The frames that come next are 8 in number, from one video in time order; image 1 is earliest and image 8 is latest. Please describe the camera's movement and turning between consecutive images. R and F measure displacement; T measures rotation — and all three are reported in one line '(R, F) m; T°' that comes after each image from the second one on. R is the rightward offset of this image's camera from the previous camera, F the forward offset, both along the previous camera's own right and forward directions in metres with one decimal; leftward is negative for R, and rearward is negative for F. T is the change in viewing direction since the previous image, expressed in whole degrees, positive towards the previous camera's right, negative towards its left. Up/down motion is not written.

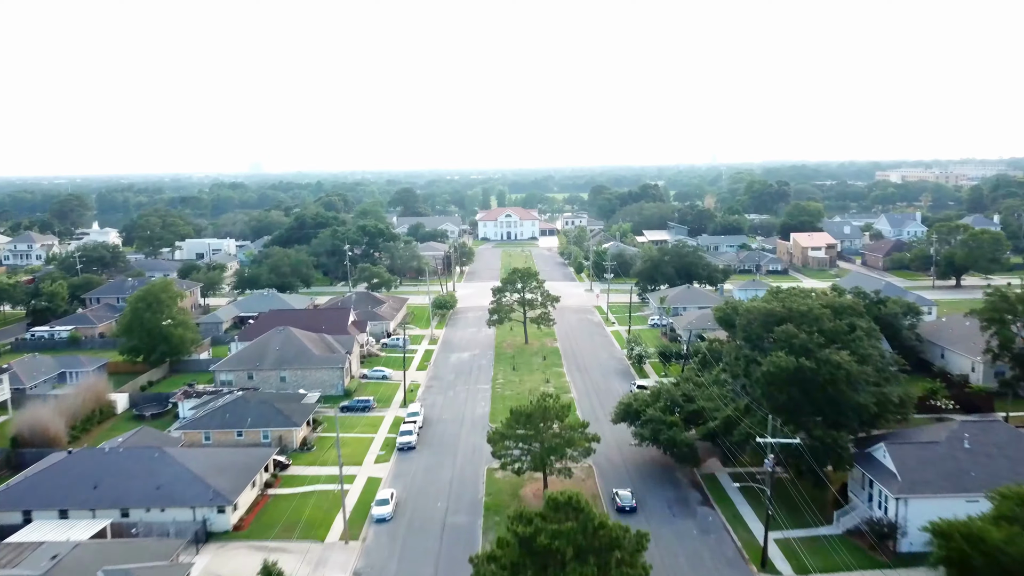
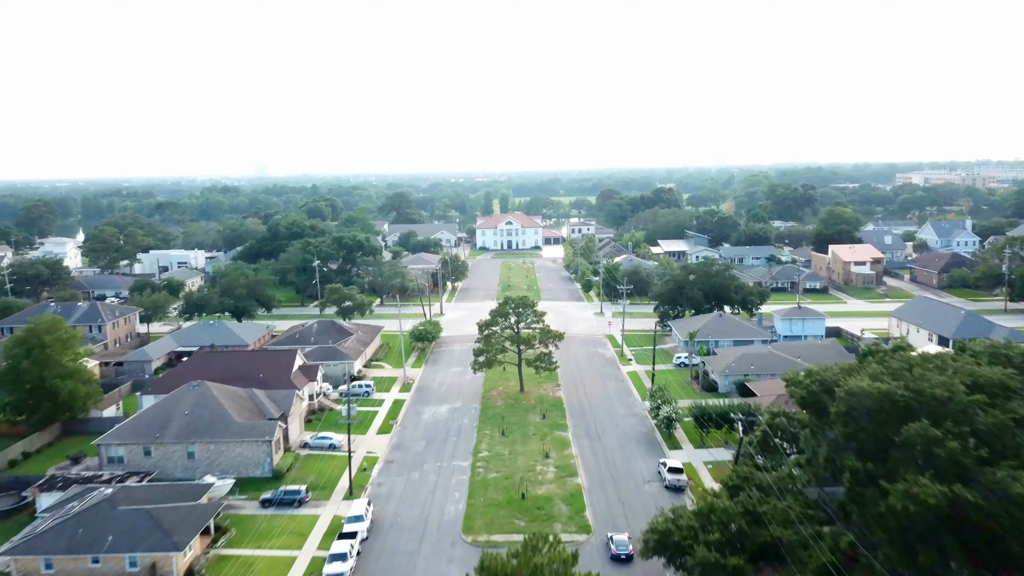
(+0.7, +8.5) m; -1°
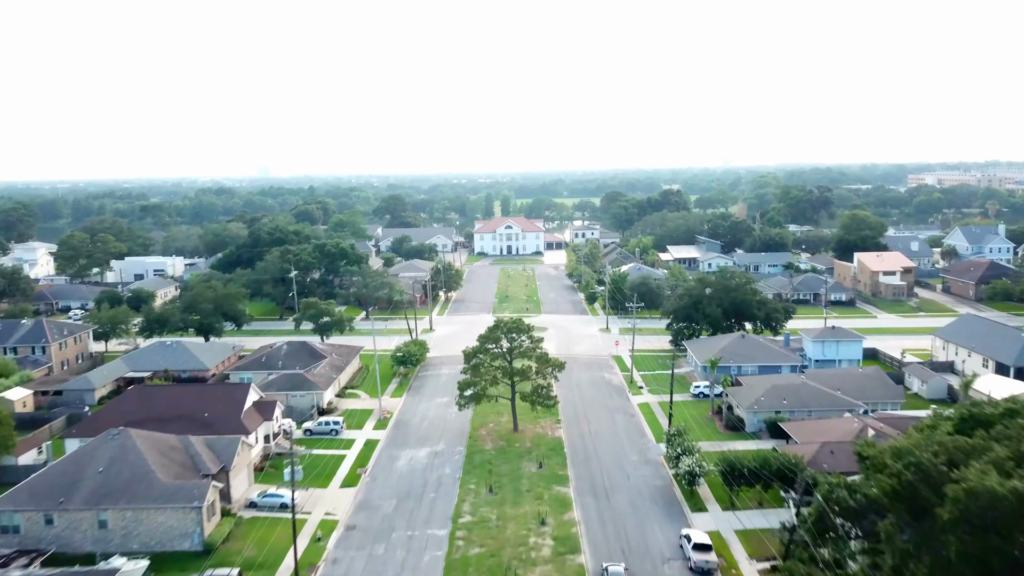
(+0.5, +4.7) m; 0°
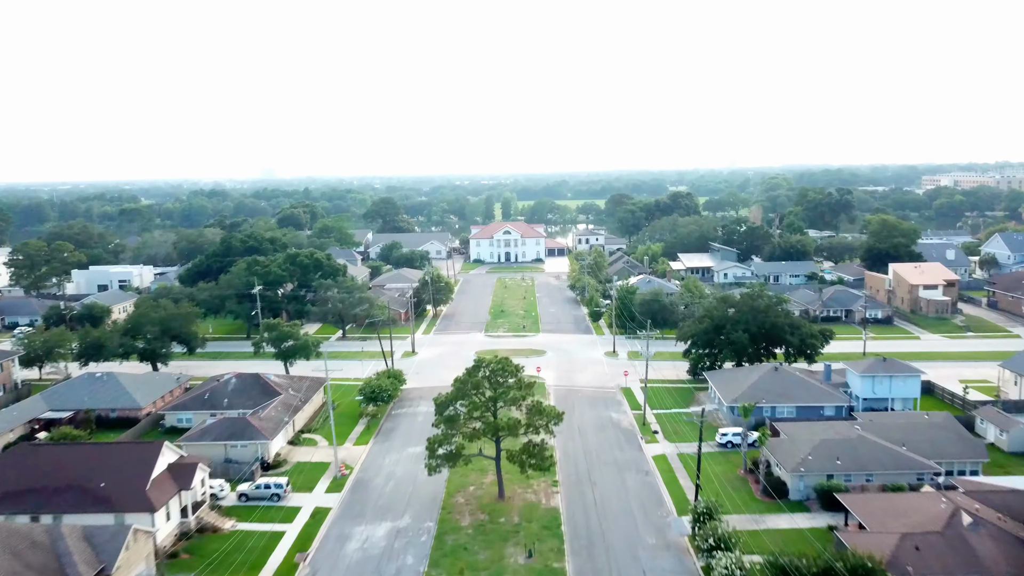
(+0.6, +5.7) m; 0°
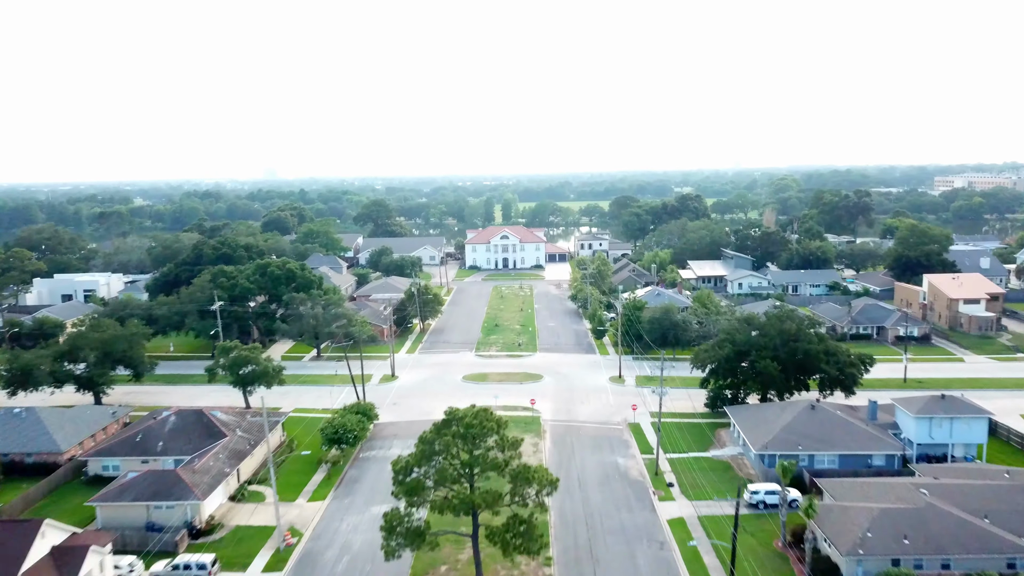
(+0.5, +4.7) m; 0°
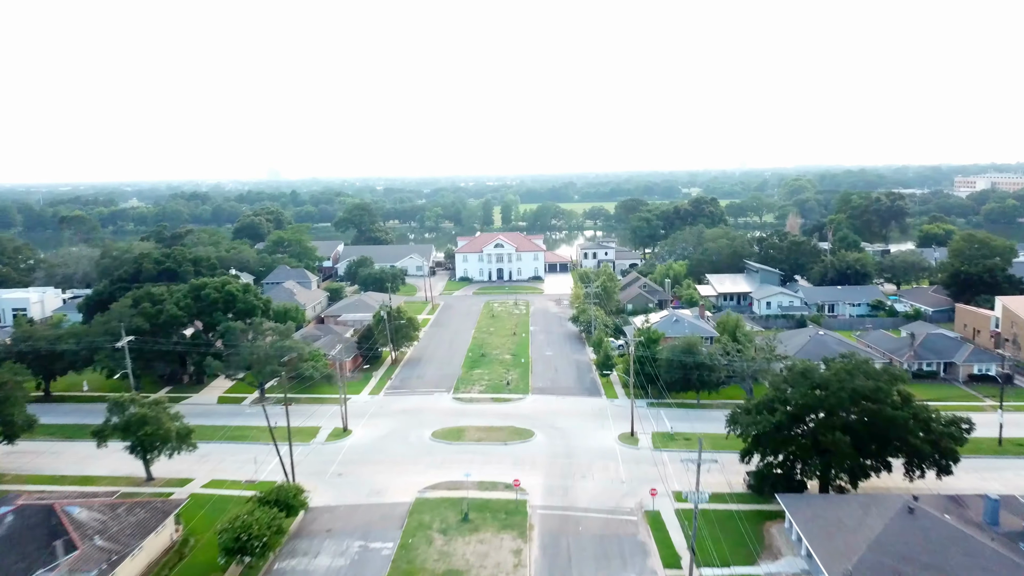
(+0.8, +7.5) m; 0°
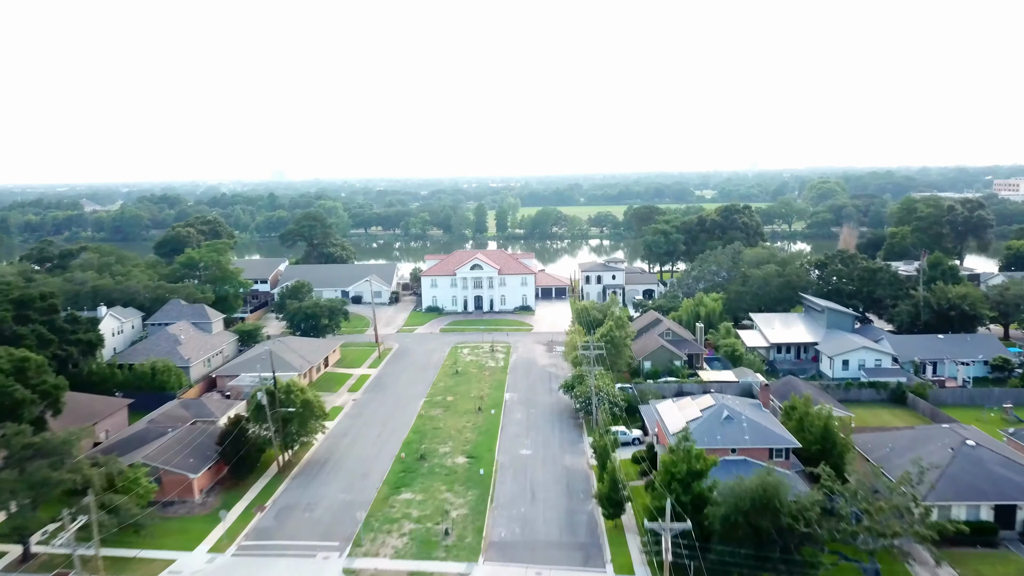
(+1.8, +14.2) m; -1°
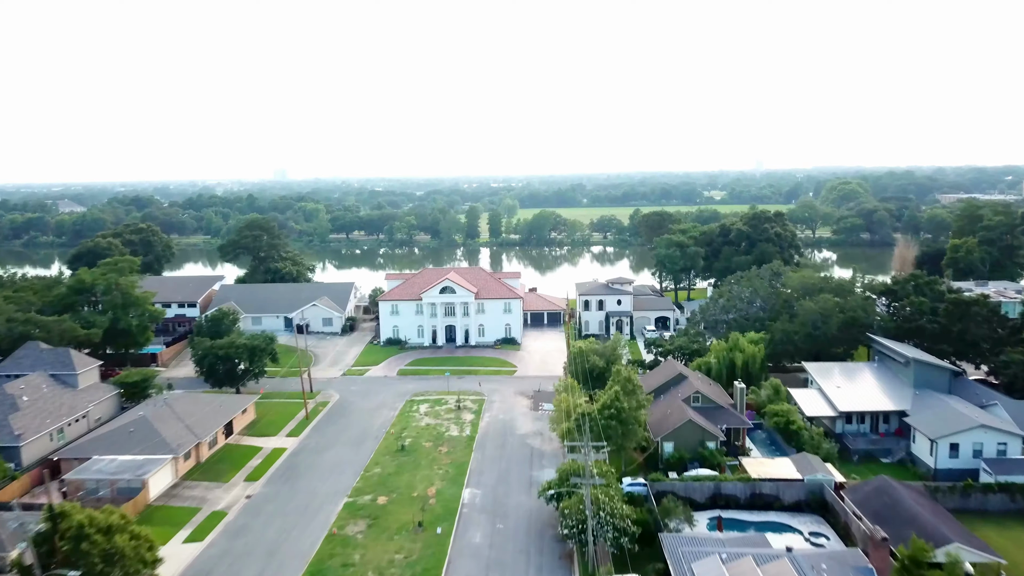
(+1.3, +10.1) m; 0°
